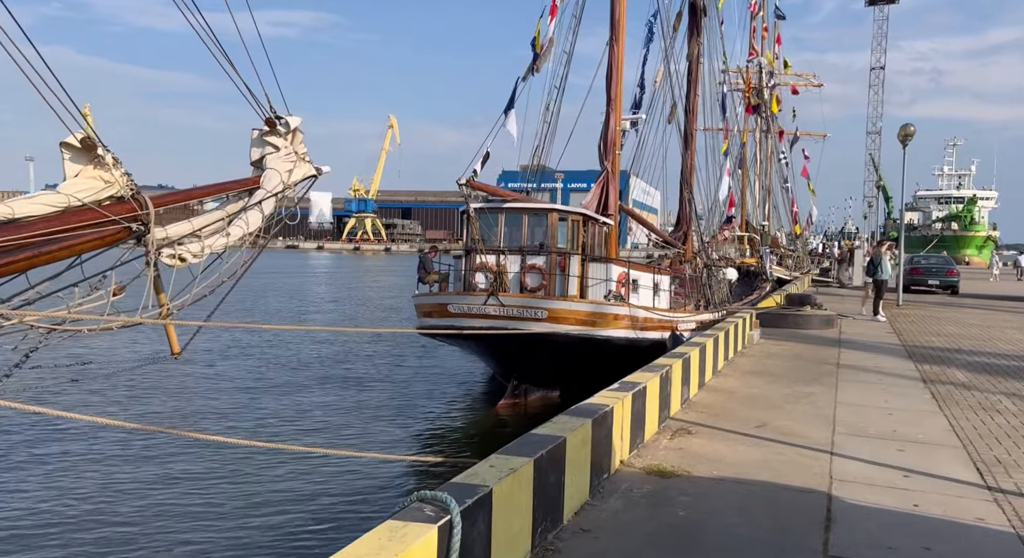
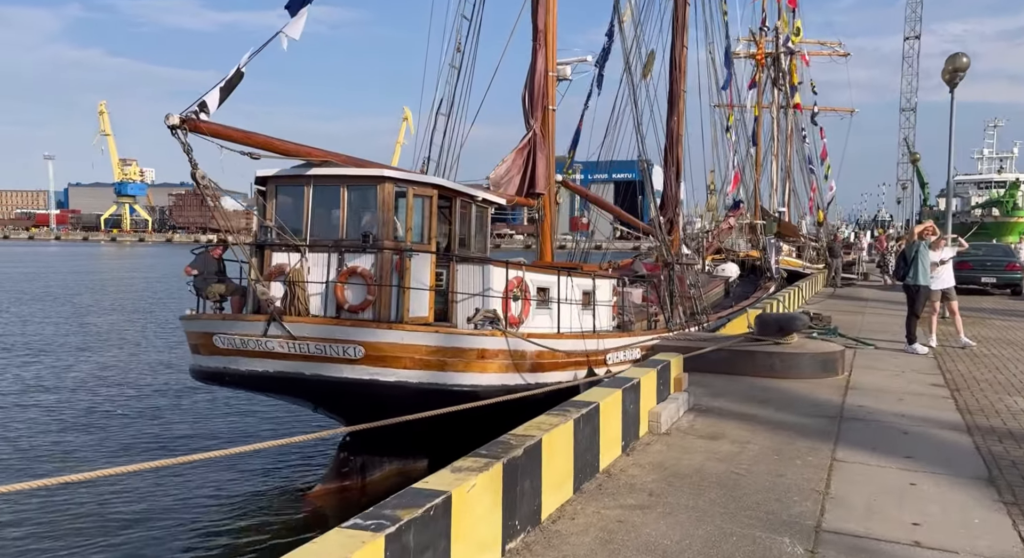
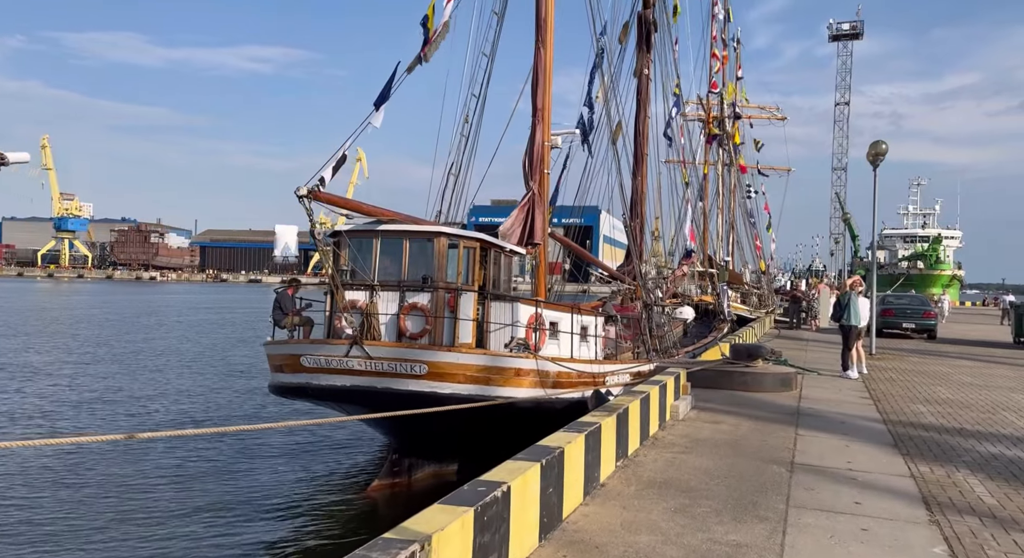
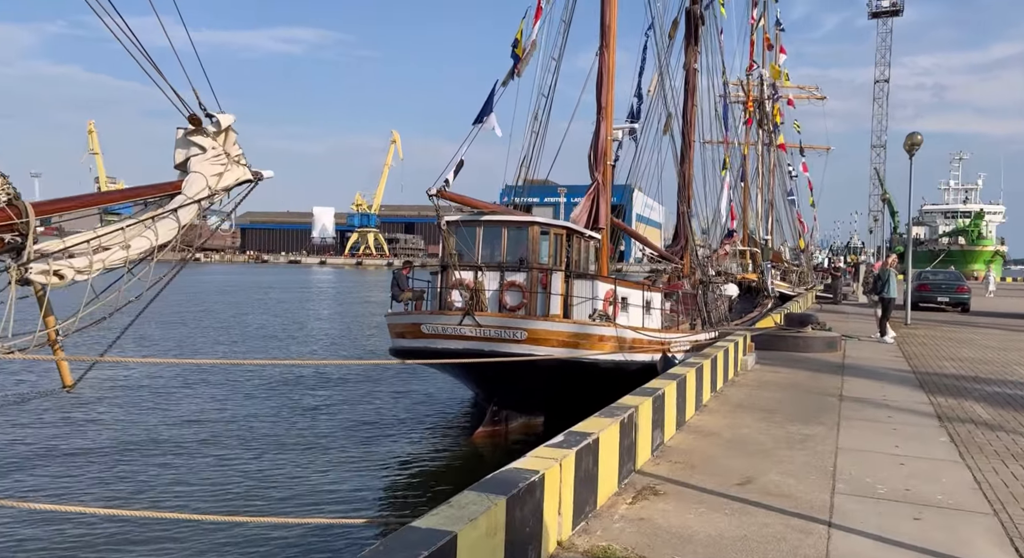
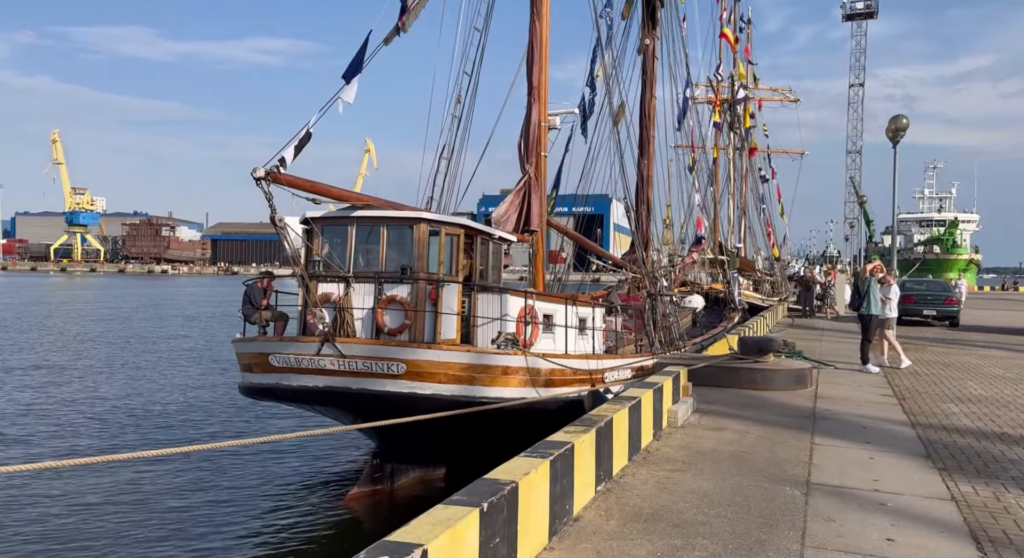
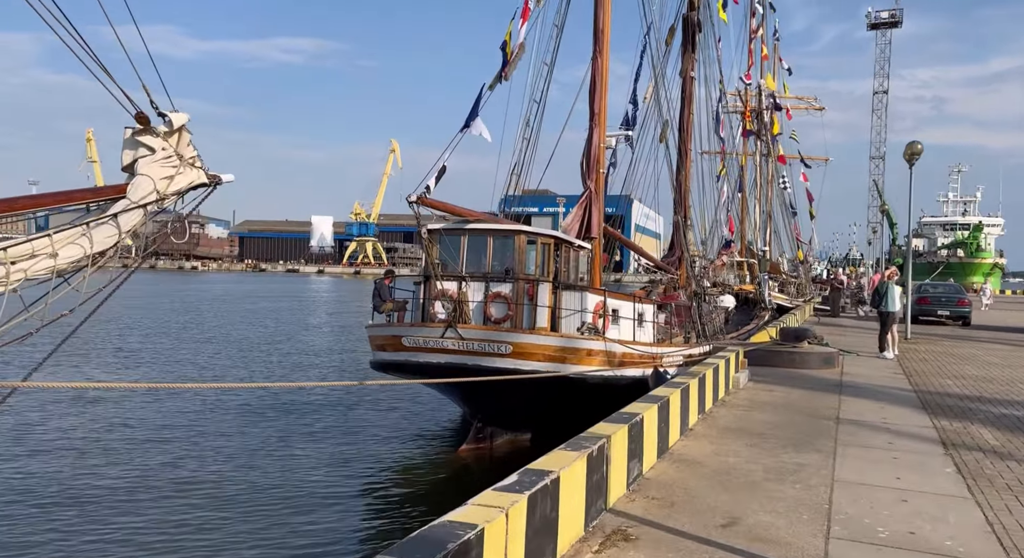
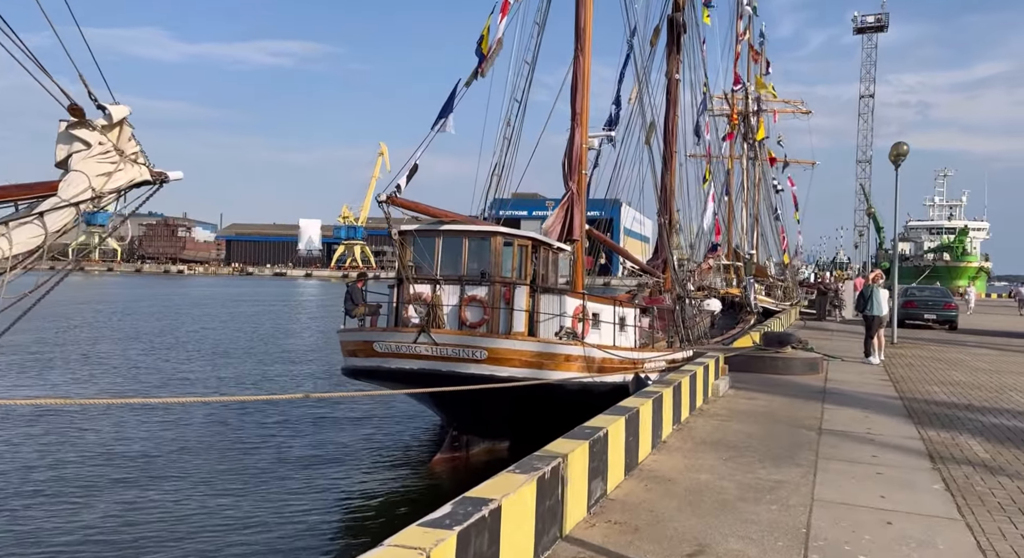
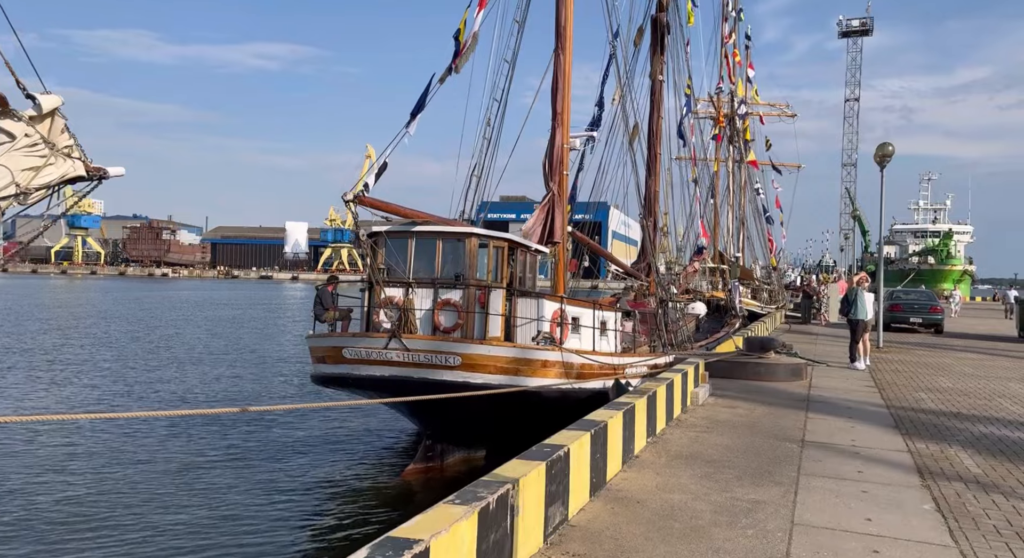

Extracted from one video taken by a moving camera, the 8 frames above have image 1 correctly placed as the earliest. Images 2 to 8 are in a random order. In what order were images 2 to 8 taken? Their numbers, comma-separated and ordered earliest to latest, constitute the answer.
4, 6, 7, 8, 3, 5, 2
